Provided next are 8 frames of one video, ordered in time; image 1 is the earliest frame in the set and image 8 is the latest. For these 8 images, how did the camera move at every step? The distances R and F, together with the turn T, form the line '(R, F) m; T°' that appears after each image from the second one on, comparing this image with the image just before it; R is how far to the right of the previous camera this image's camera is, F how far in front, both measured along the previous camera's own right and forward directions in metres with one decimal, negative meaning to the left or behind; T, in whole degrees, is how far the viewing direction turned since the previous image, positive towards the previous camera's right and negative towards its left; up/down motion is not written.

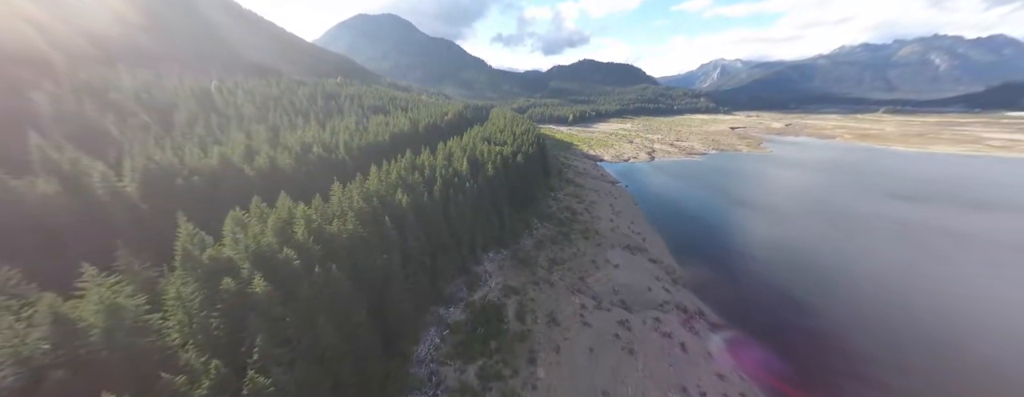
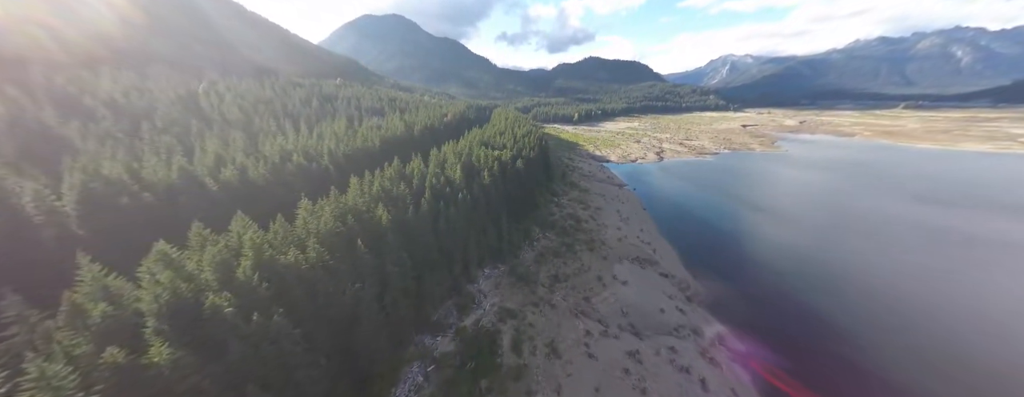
(+1.1, +3.6) m; -1°
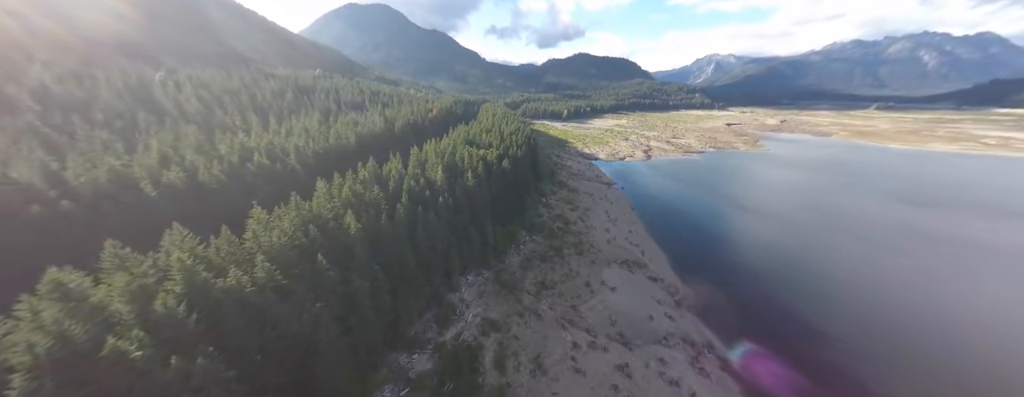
(+0.6, +2.0) m; +2°
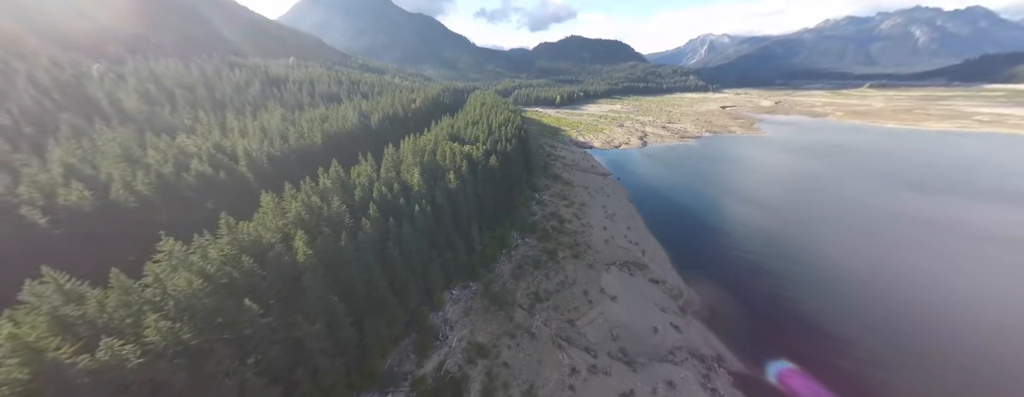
(+1.0, +4.1) m; +1°
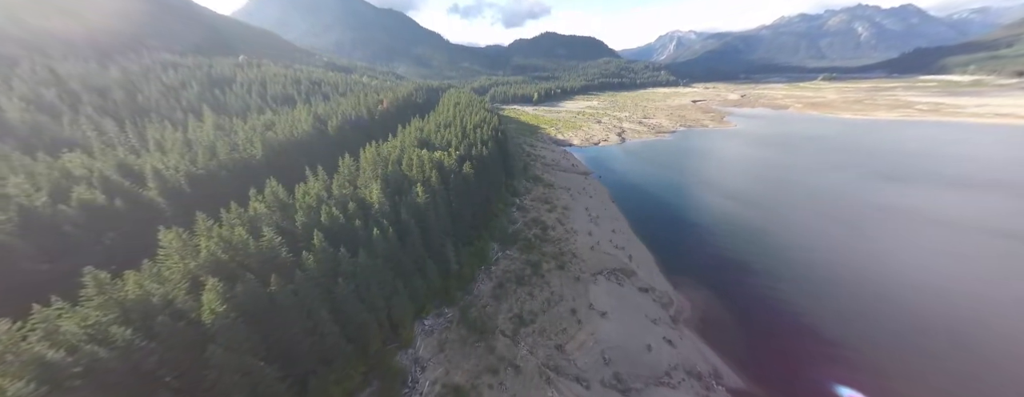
(+0.7, +3.5) m; +4°
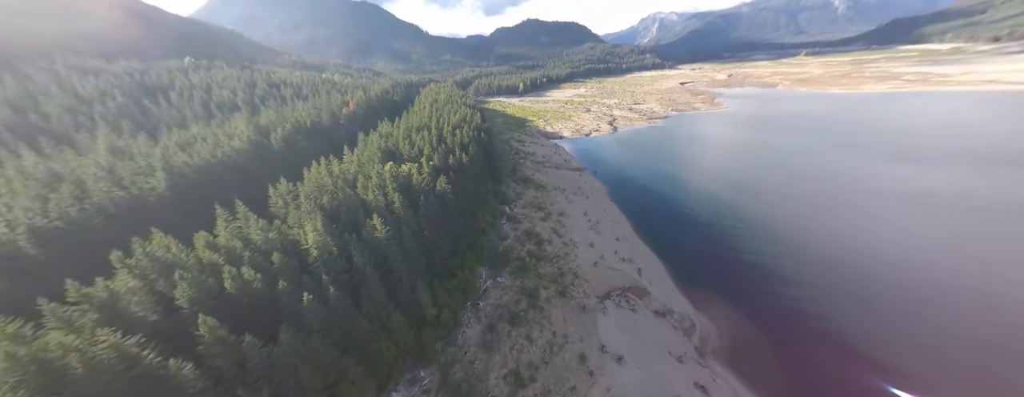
(+0.8, +6.7) m; +2°
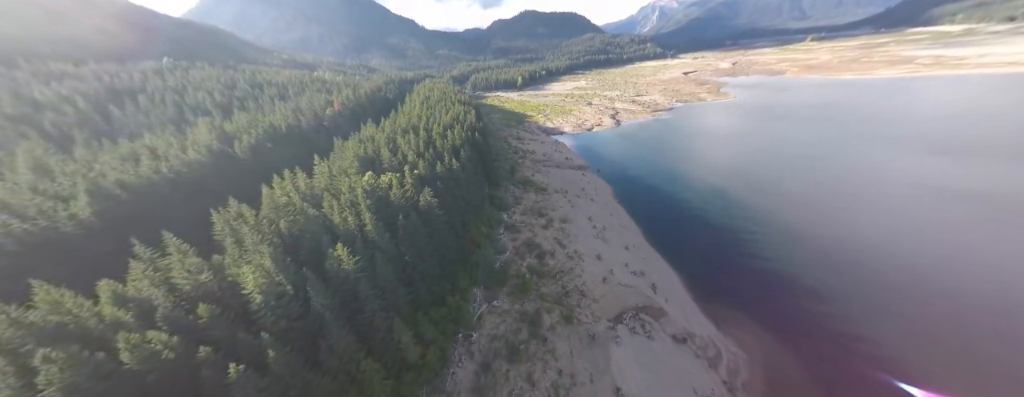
(+0.6, +4.3) m; 0°
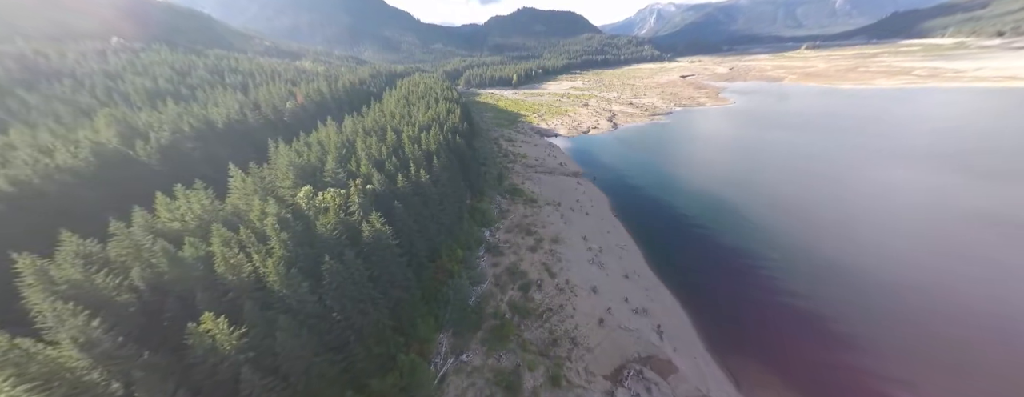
(+1.5, +6.3) m; +1°
